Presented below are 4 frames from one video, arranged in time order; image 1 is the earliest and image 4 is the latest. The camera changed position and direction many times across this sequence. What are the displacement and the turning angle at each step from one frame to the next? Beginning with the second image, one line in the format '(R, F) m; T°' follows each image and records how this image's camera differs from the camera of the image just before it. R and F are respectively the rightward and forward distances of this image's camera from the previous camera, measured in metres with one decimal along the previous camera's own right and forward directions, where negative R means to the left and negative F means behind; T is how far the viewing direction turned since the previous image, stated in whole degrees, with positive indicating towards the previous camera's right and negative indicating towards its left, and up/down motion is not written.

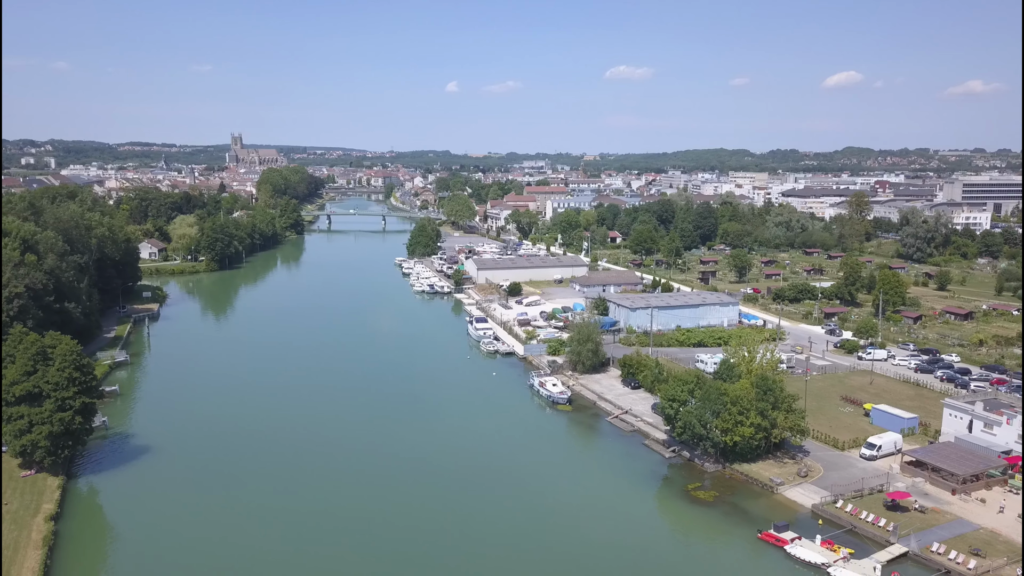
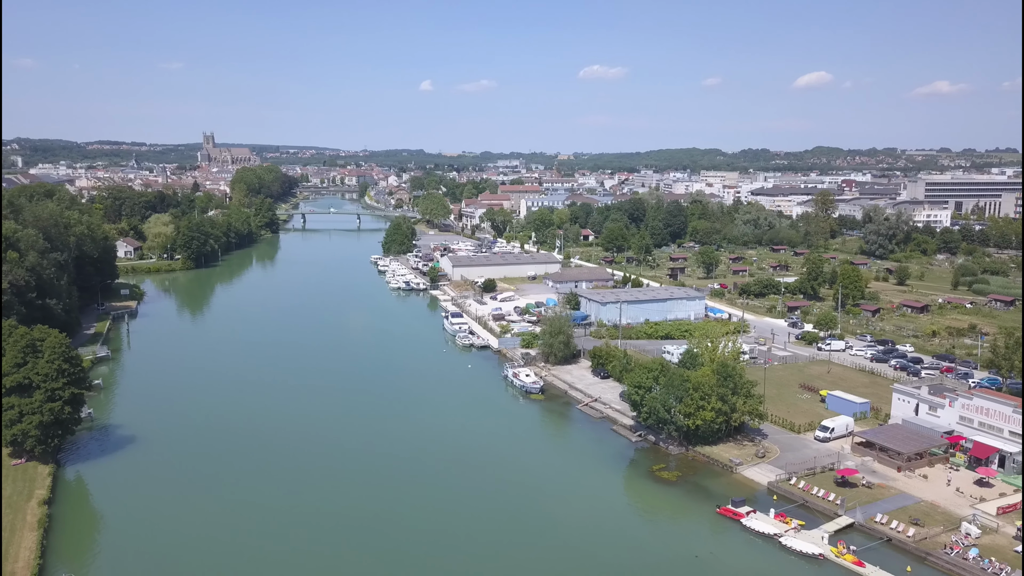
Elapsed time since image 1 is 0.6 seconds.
(0.0, -2.6) m; +2°
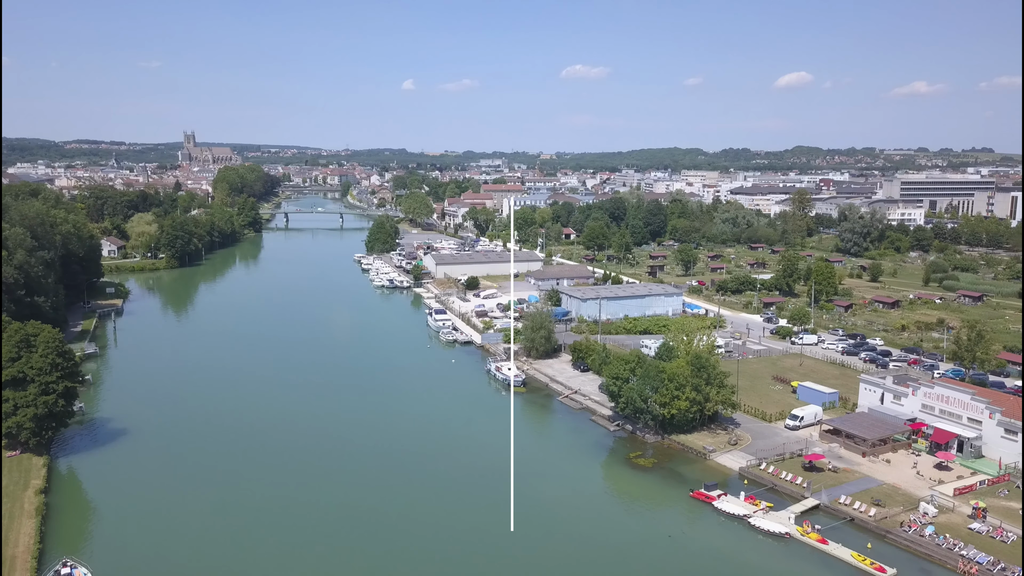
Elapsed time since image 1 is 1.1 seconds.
(0.0, -1.9) m; +1°
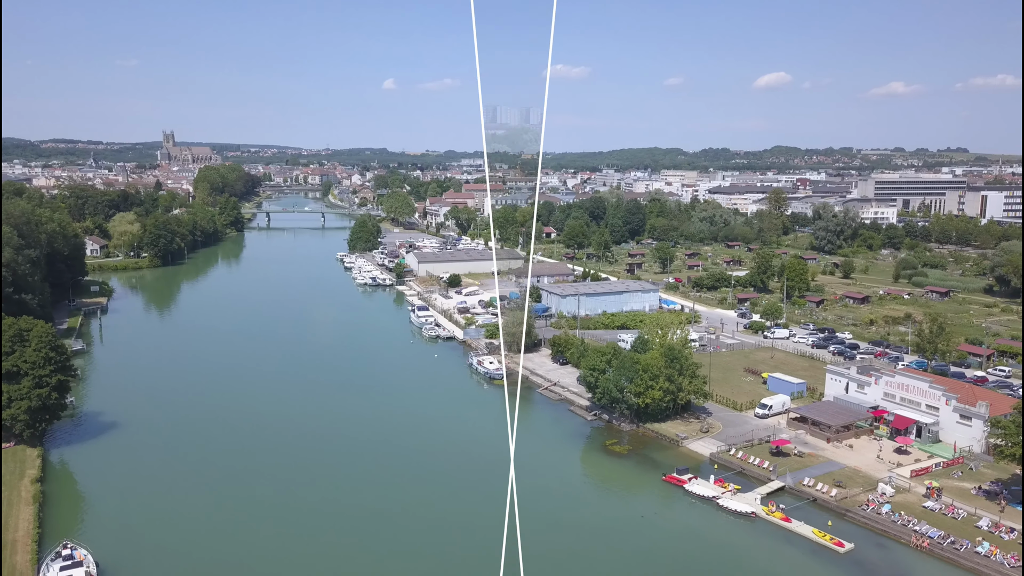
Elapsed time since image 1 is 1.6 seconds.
(+0.1, -2.1) m; +1°
